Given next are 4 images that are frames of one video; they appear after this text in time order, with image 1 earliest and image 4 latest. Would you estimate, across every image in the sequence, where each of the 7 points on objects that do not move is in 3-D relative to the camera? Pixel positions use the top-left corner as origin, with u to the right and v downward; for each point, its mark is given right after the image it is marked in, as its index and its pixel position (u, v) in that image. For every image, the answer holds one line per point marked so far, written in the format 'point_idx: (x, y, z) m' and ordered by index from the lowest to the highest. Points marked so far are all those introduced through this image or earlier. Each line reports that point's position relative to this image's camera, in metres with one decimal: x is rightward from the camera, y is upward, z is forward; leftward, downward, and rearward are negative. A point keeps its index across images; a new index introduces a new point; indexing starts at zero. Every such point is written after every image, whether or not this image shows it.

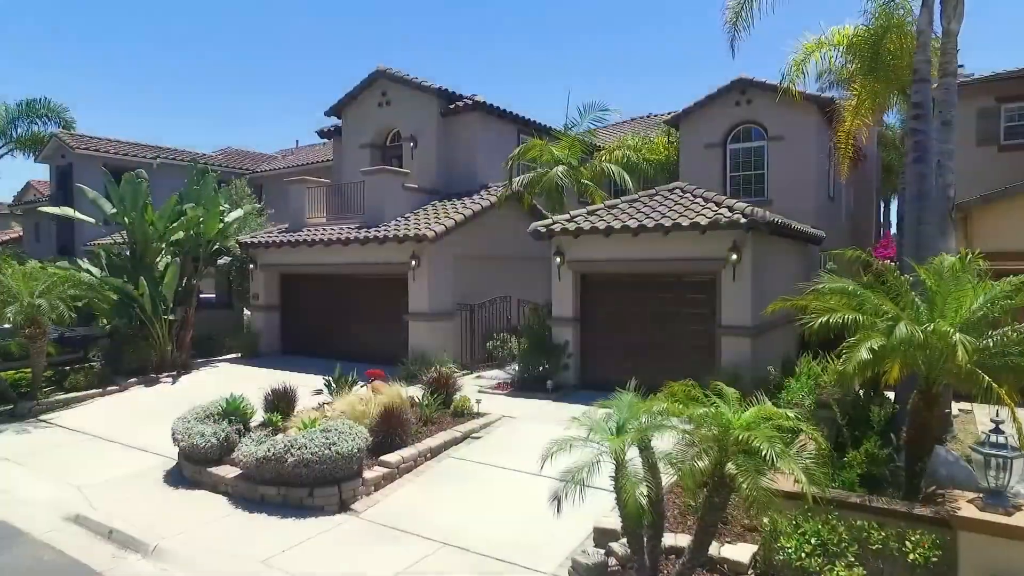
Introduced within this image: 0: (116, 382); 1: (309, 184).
0: (-10.1, -2.4, +15.5) m
1: (-6.1, +3.1, +18.3) m
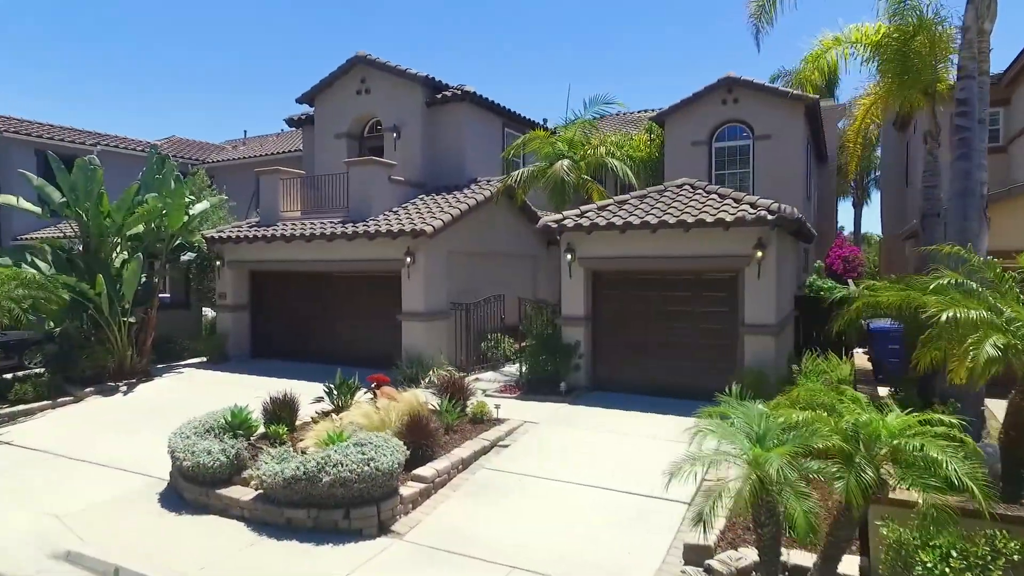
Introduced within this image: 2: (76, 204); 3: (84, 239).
0: (-10.1, -2.4, +13.8) m
1: (-6.4, +3.2, +17.0) m
2: (-10.3, +2.0, +14.4) m
3: (-10.4, +1.2, +14.8) m
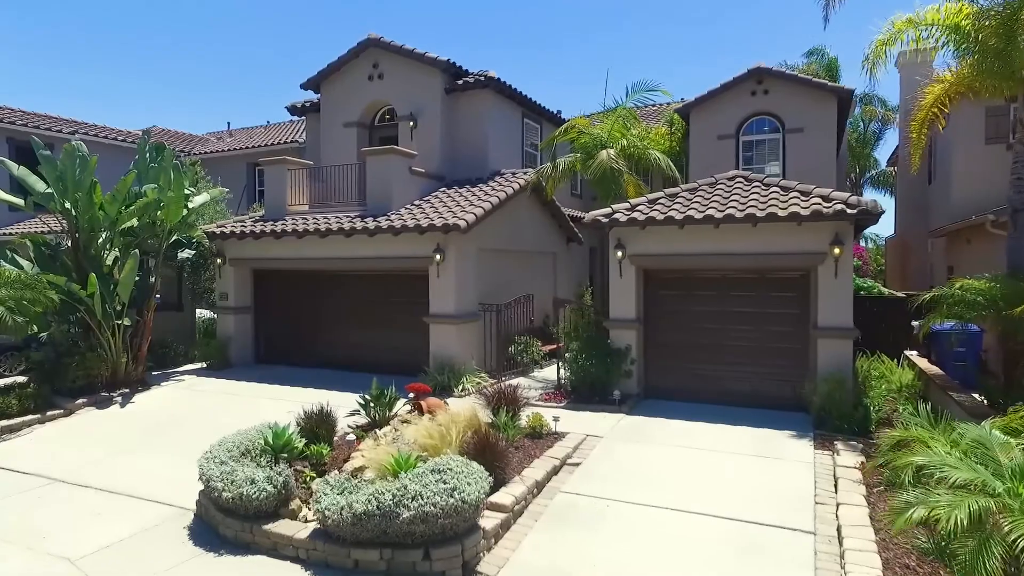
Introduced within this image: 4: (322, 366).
0: (-9.3, -2.4, +12.4) m
1: (-5.8, +3.2, +15.7) m
2: (-9.5, +2.0, +13.0) m
3: (-9.6, +1.2, +13.3) m
4: (-4.8, -2.0, +15.4) m
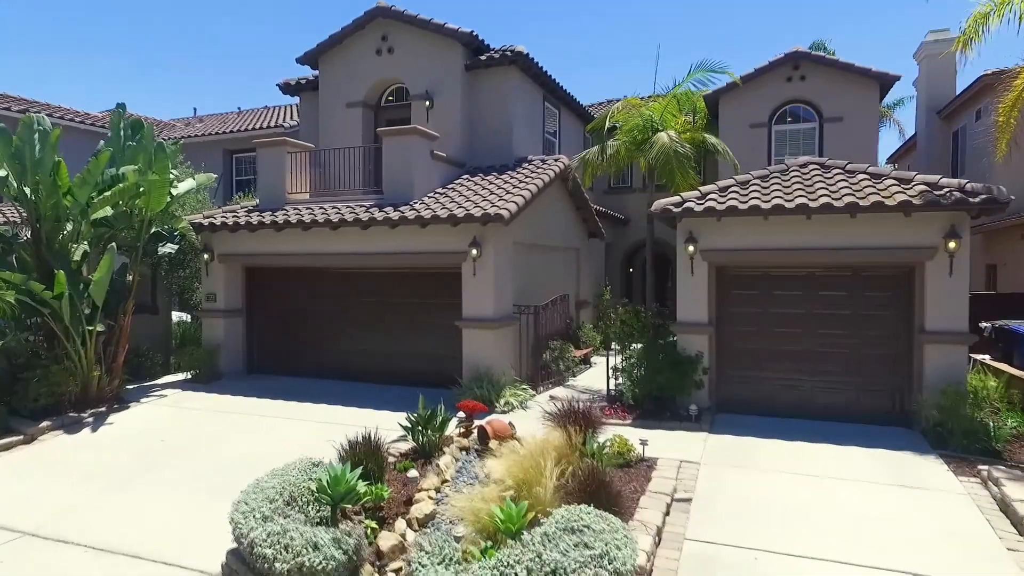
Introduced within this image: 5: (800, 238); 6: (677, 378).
0: (-8.4, -2.4, +10.3) m
1: (-5.1, +3.2, +13.8) m
2: (-8.6, +2.0, +10.8) m
3: (-8.8, +1.2, +11.1) m
4: (-4.1, -2.0, +13.5) m
5: (+4.6, +0.8, +9.6) m
6: (+2.7, -1.5, +10.0) m
